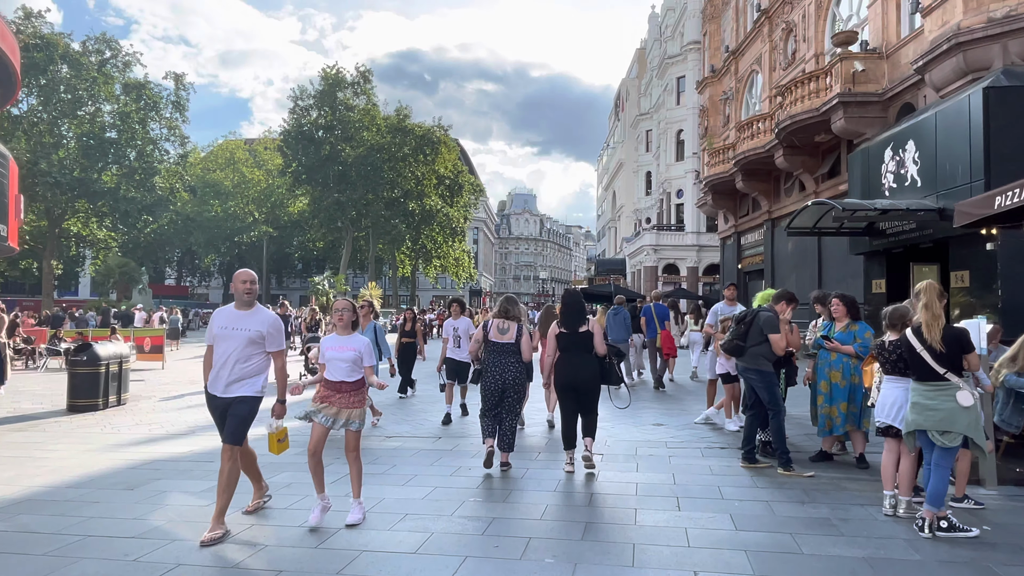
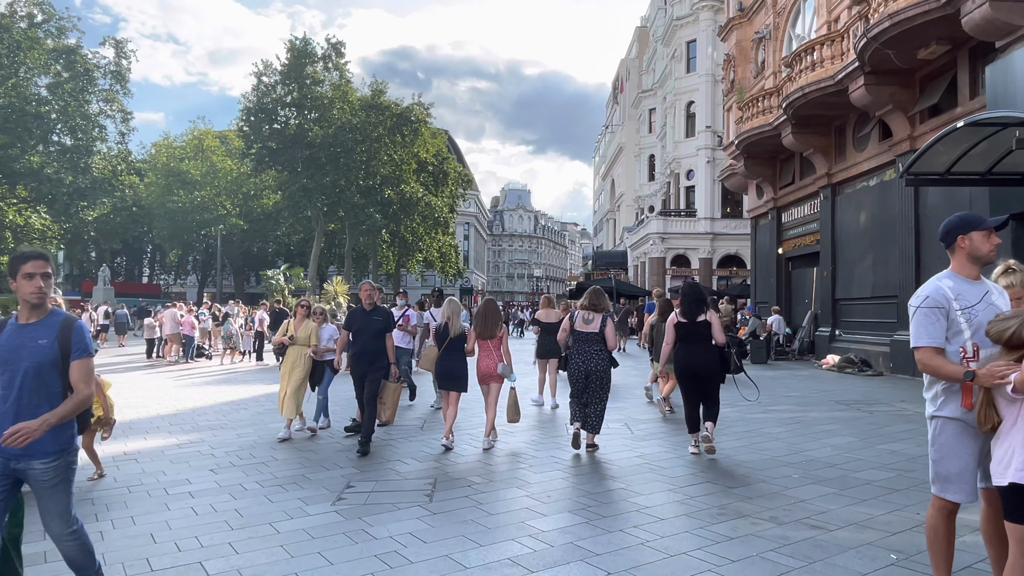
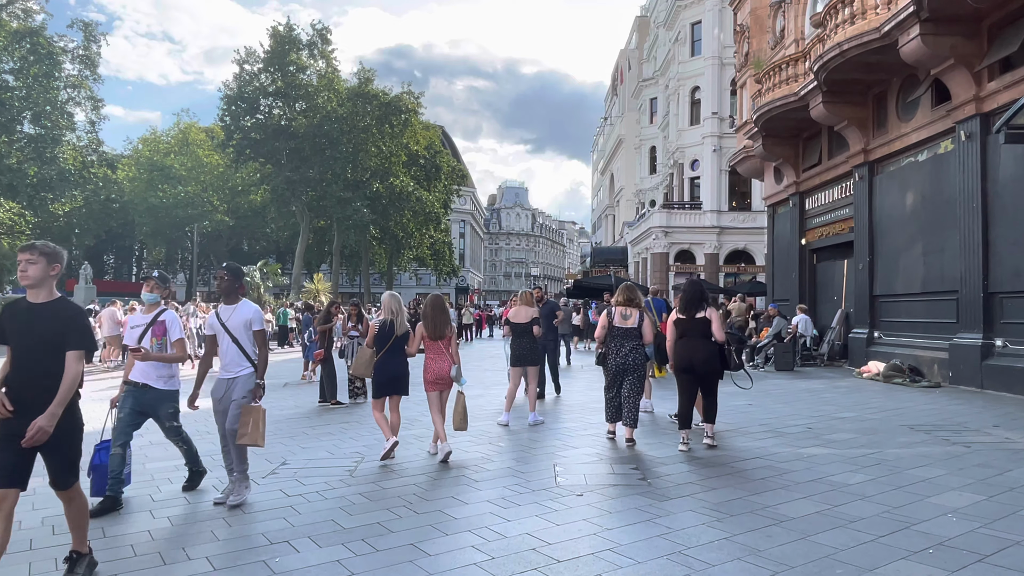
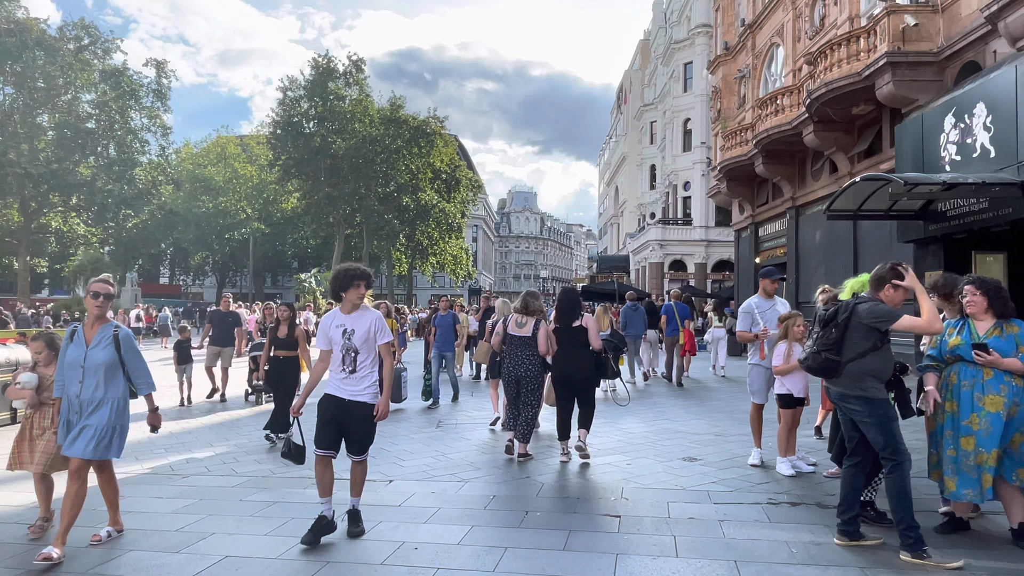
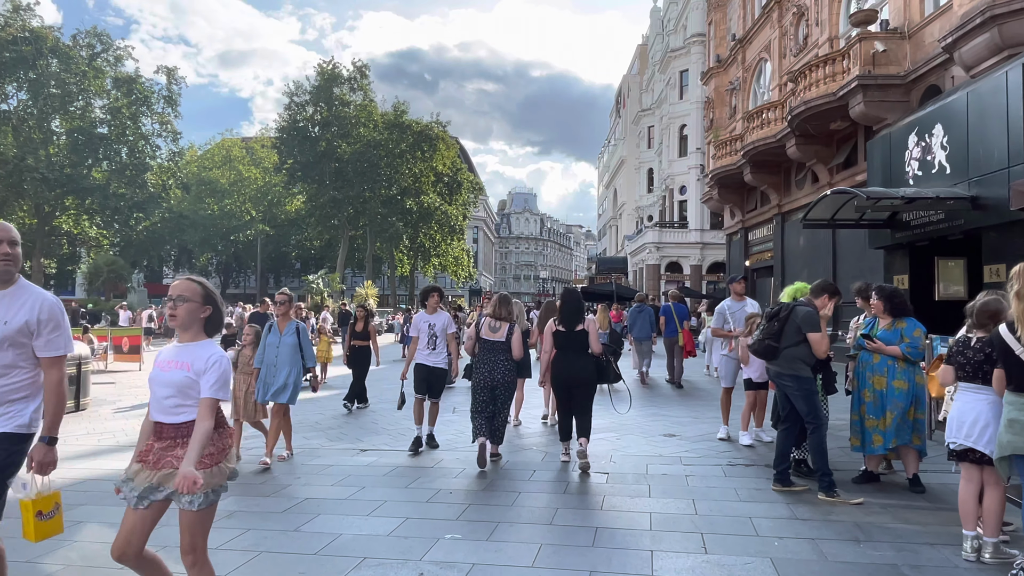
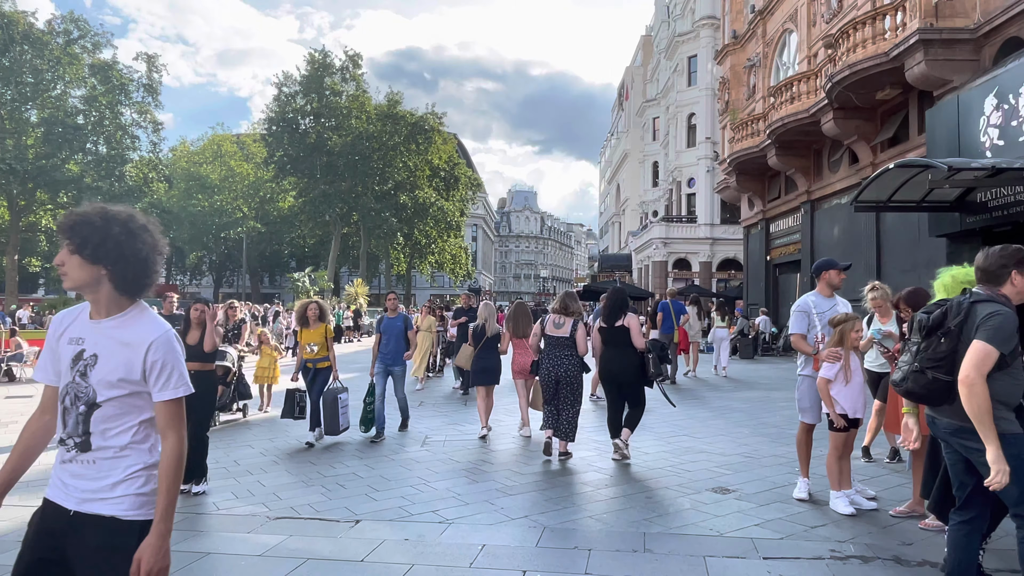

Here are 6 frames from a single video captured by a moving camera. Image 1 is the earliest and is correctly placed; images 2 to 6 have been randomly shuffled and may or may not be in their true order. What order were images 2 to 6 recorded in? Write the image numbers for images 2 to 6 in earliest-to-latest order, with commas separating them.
5, 4, 6, 2, 3
